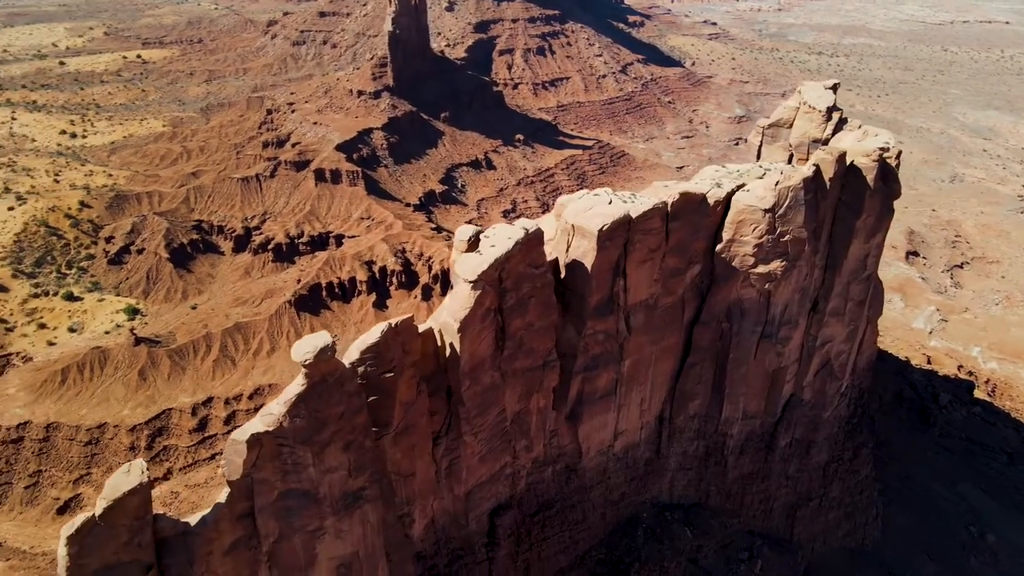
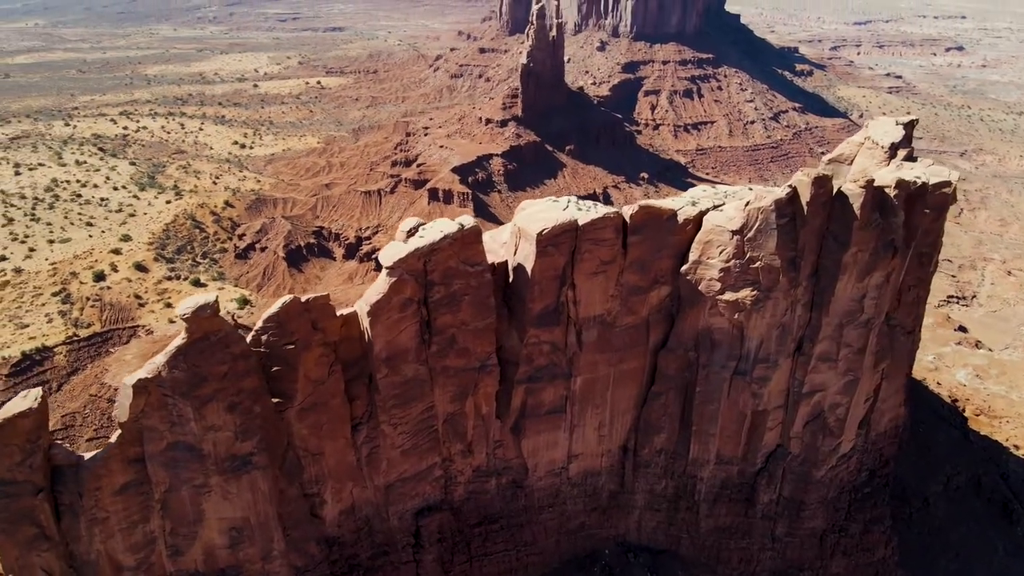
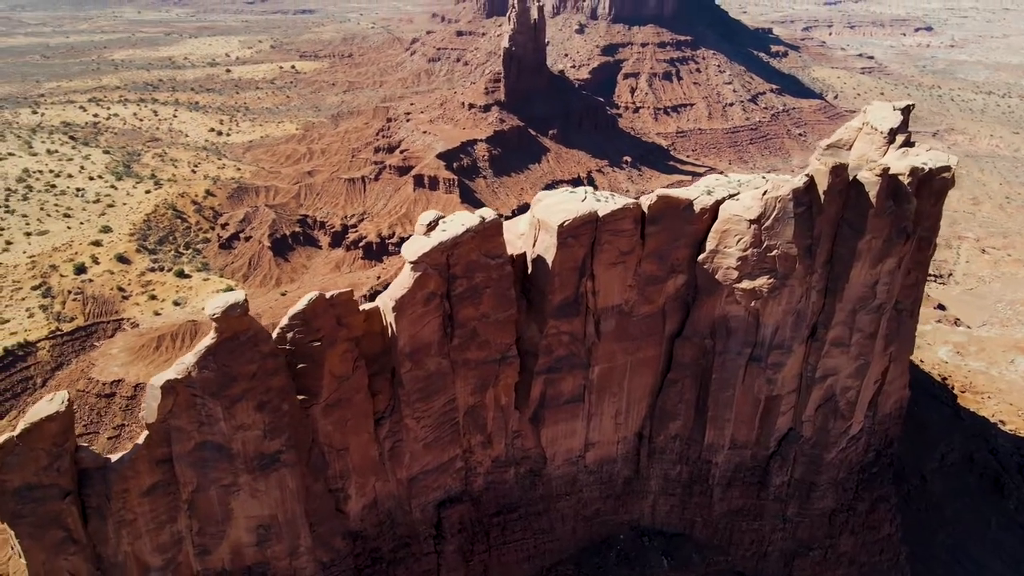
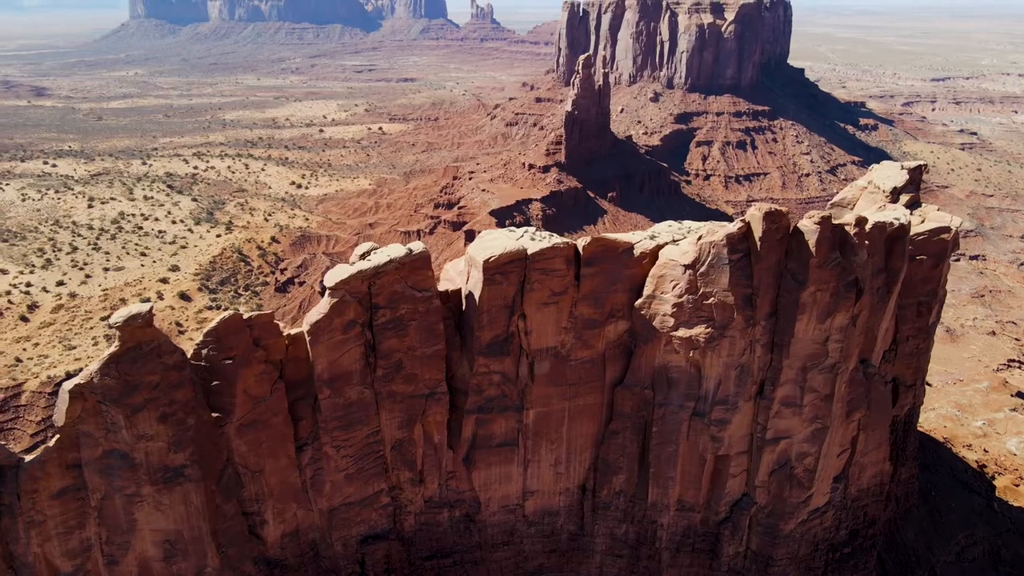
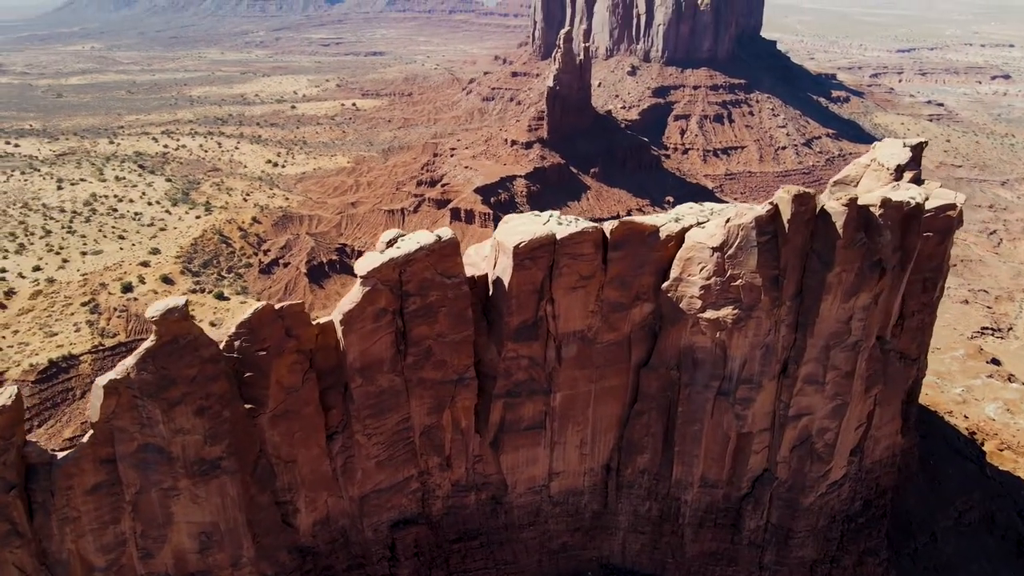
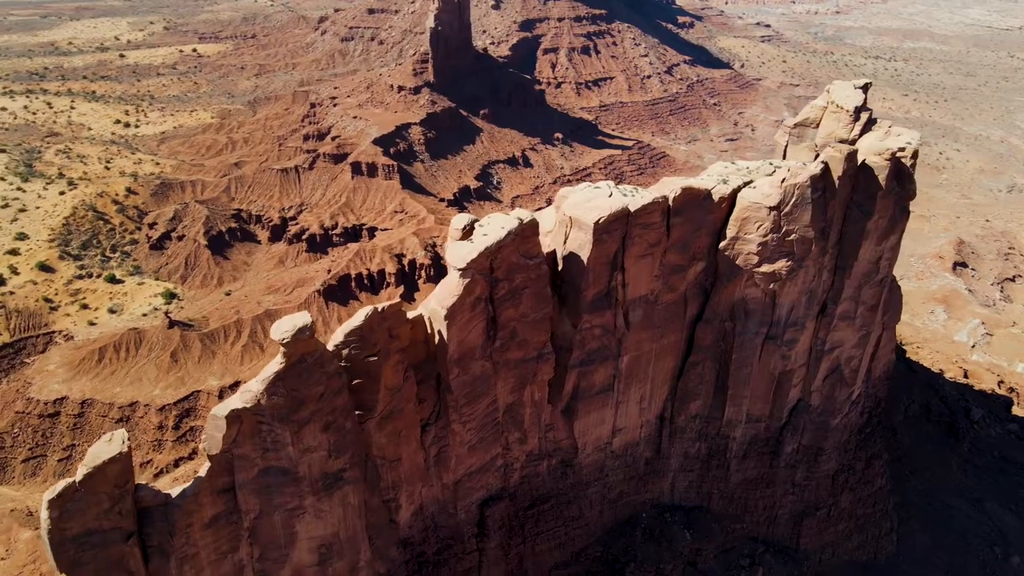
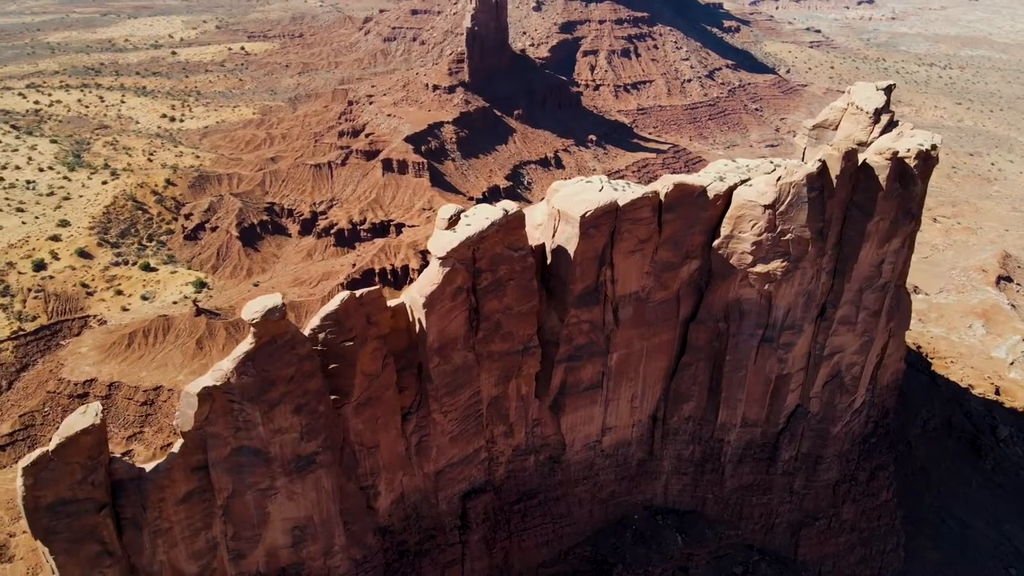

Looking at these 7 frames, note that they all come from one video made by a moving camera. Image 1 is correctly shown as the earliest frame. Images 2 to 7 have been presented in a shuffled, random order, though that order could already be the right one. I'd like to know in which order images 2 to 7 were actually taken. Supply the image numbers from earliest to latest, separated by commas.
6, 7, 3, 2, 5, 4
